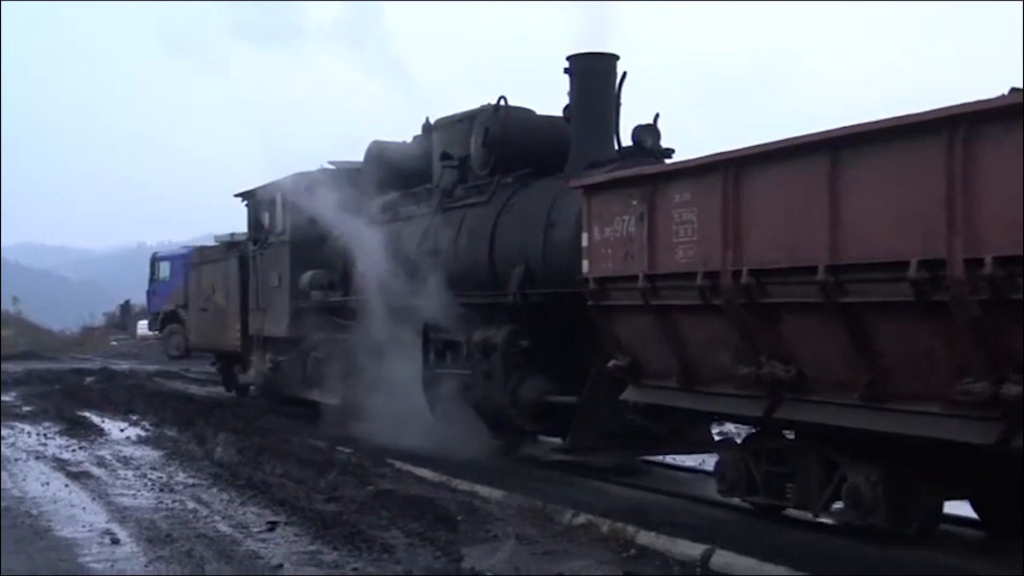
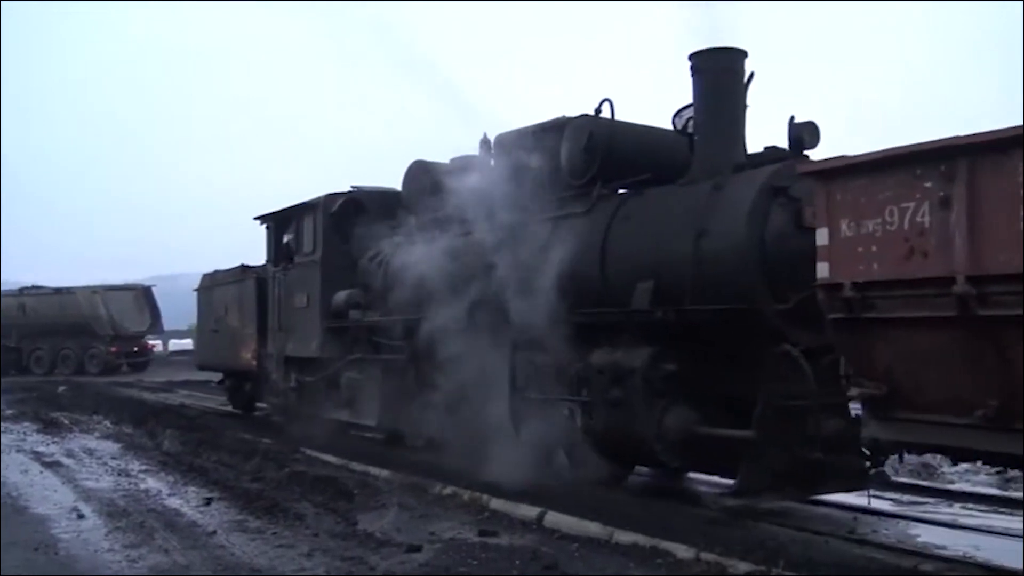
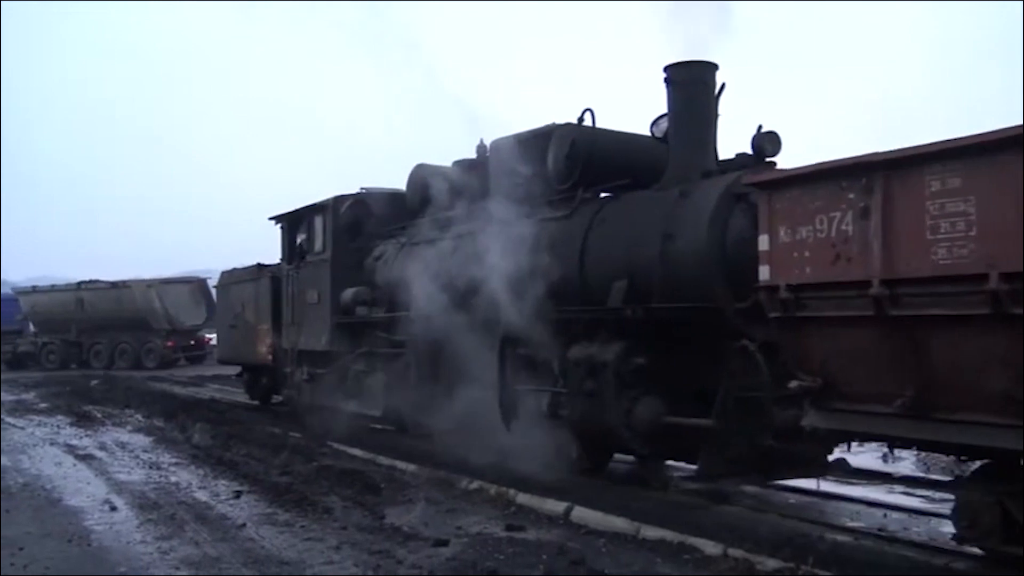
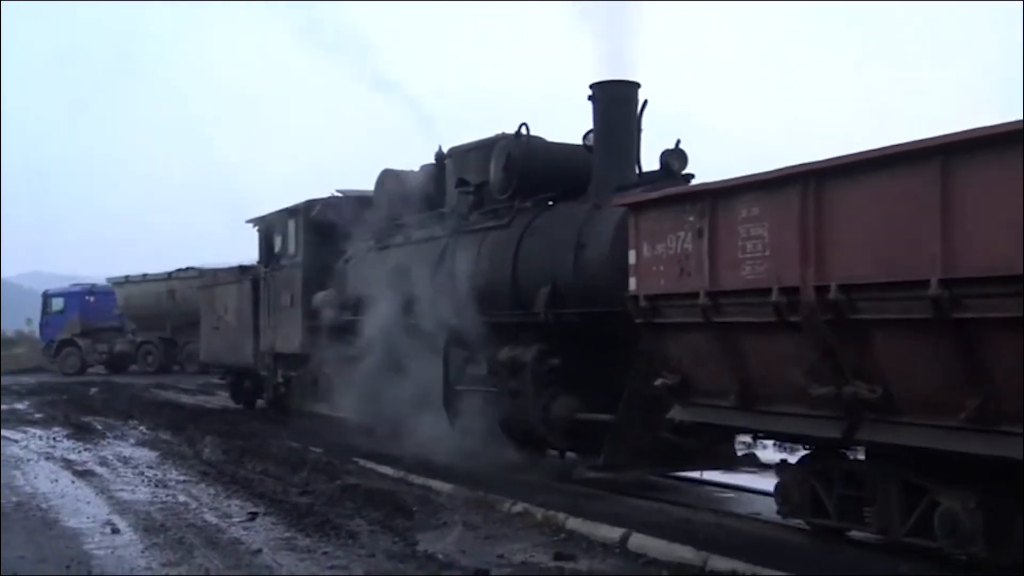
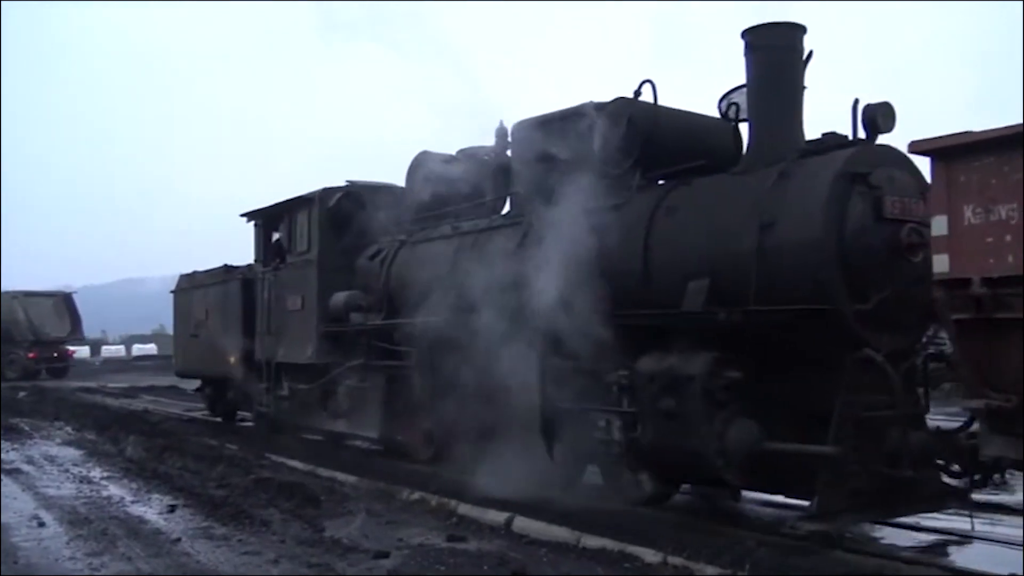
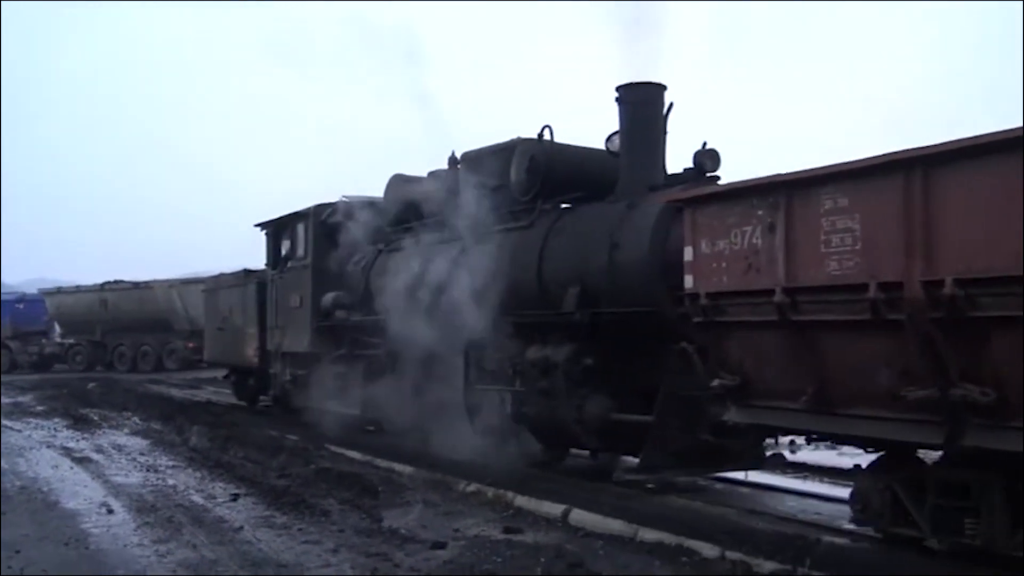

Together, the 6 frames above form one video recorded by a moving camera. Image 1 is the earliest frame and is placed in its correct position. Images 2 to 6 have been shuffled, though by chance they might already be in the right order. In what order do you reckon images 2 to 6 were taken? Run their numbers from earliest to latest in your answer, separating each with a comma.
4, 6, 3, 2, 5
